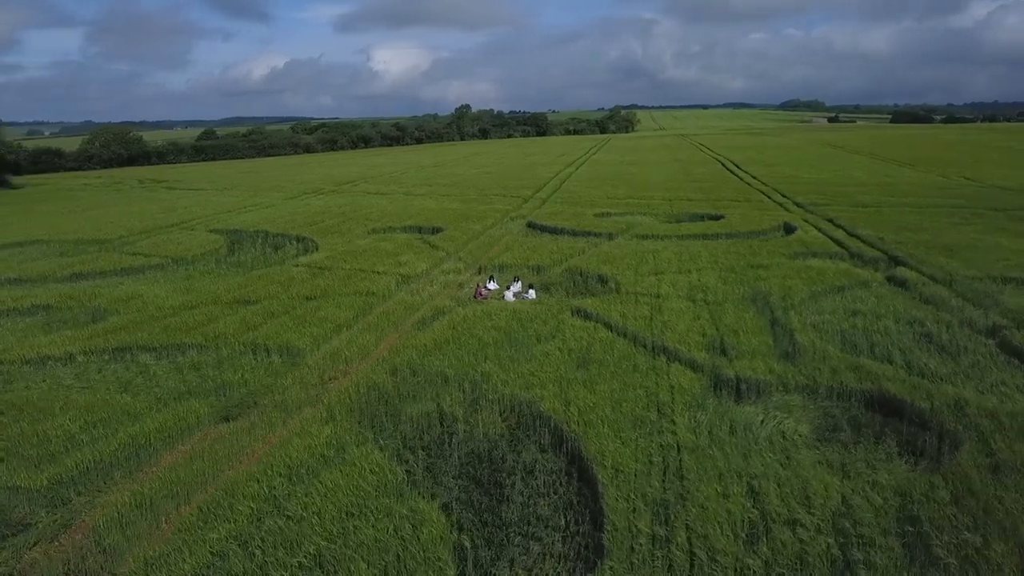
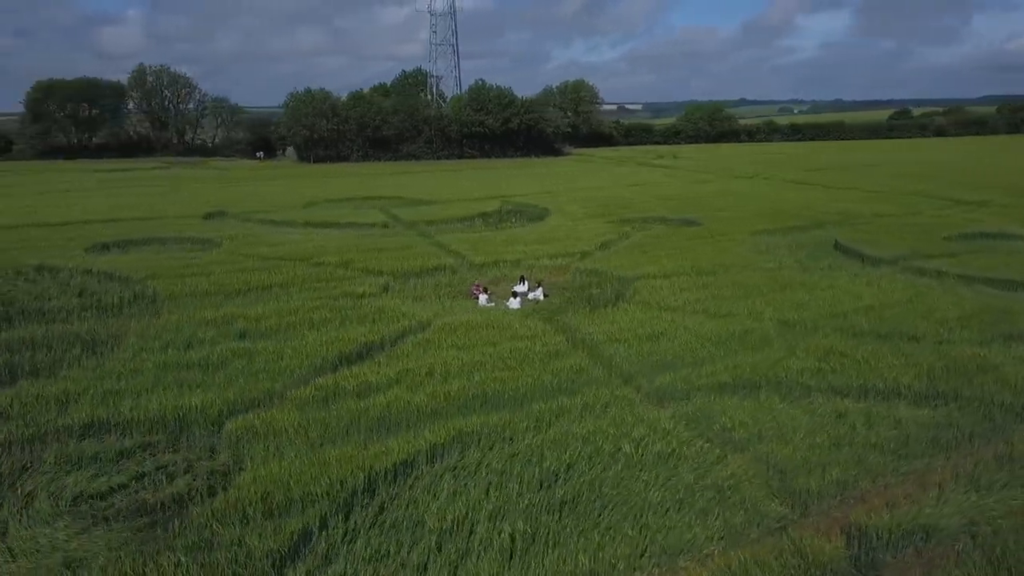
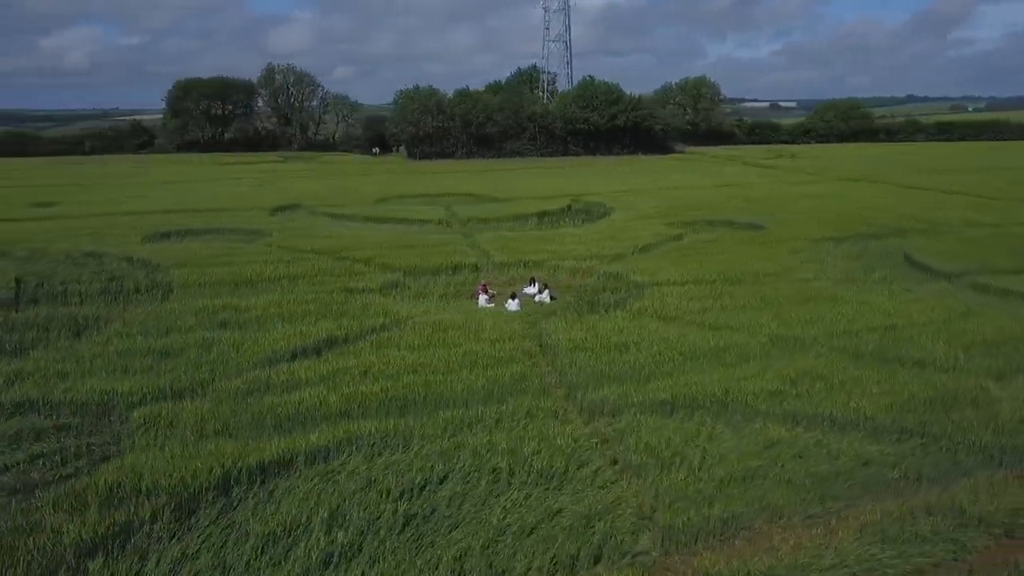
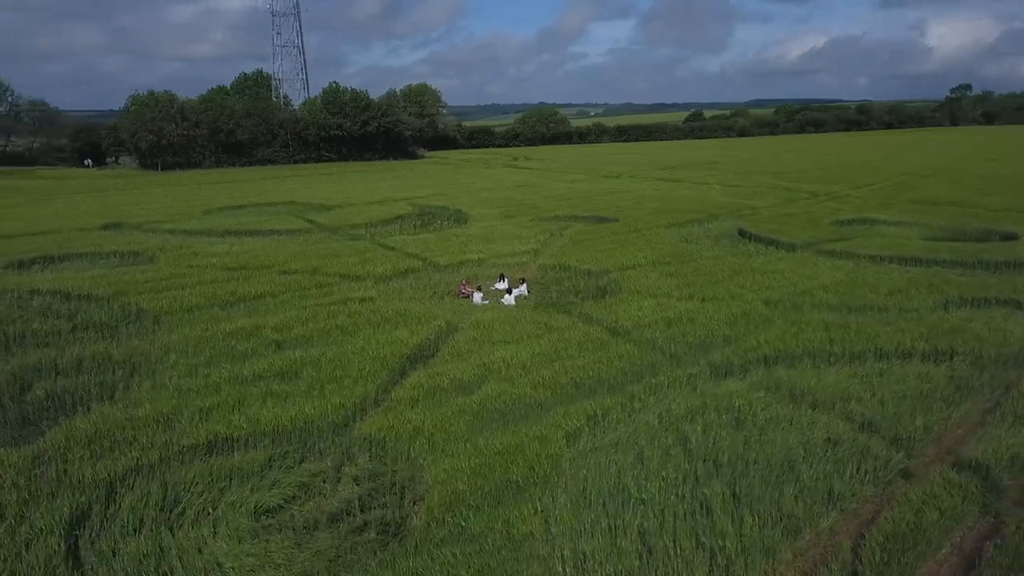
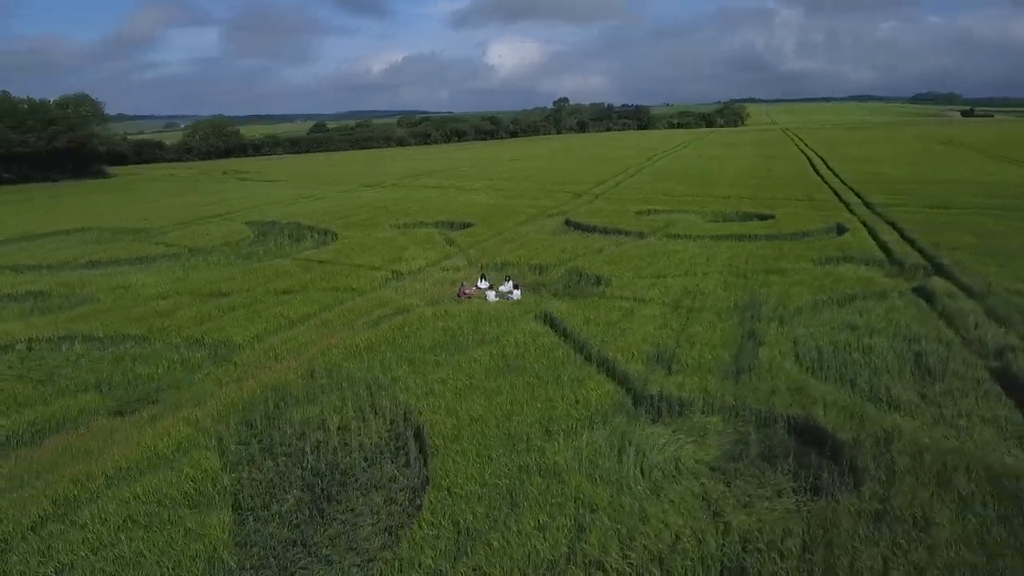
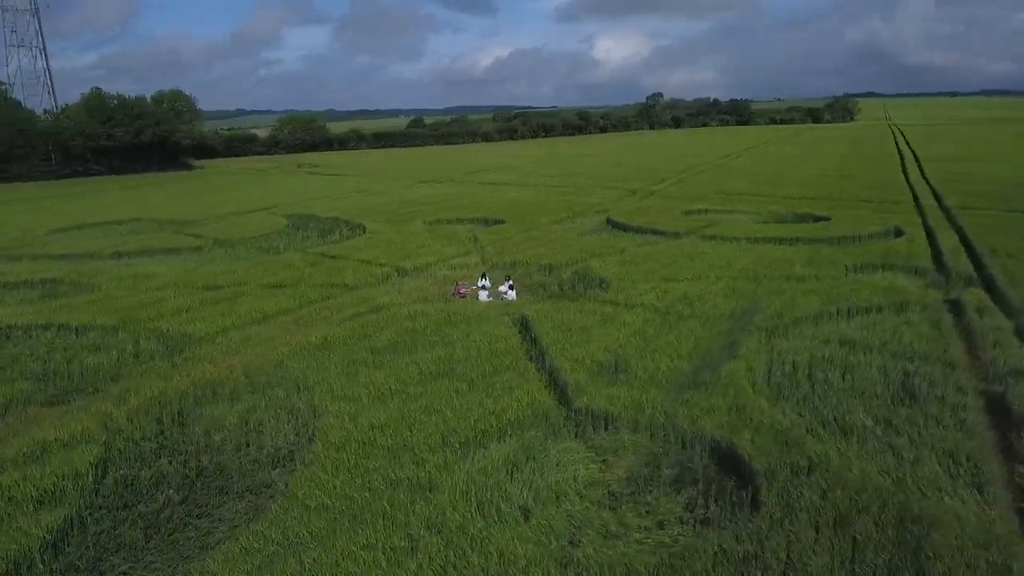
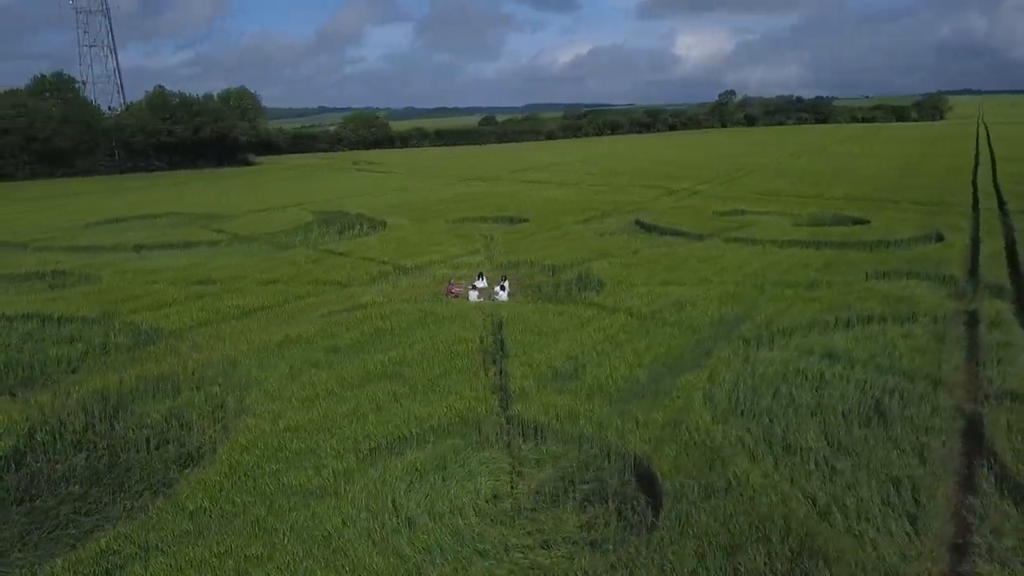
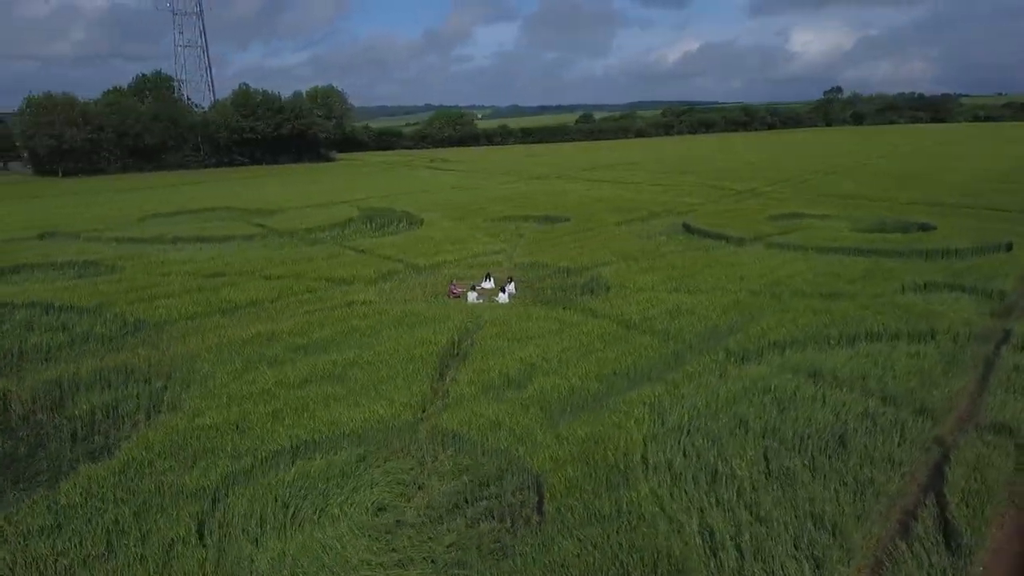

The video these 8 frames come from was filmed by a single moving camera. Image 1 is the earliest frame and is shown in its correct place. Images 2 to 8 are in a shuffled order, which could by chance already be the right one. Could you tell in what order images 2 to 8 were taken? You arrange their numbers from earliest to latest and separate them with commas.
5, 6, 7, 8, 4, 2, 3
